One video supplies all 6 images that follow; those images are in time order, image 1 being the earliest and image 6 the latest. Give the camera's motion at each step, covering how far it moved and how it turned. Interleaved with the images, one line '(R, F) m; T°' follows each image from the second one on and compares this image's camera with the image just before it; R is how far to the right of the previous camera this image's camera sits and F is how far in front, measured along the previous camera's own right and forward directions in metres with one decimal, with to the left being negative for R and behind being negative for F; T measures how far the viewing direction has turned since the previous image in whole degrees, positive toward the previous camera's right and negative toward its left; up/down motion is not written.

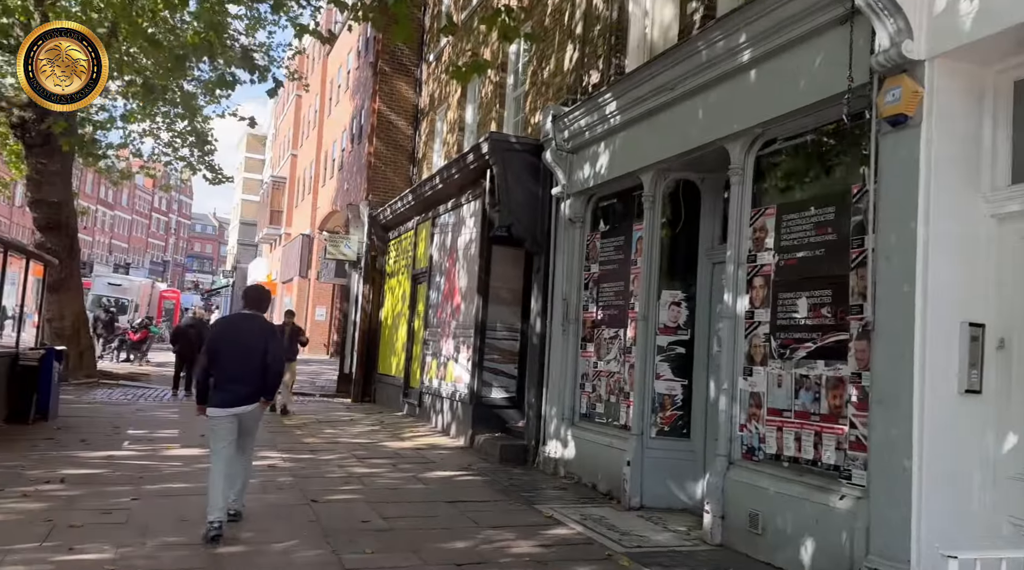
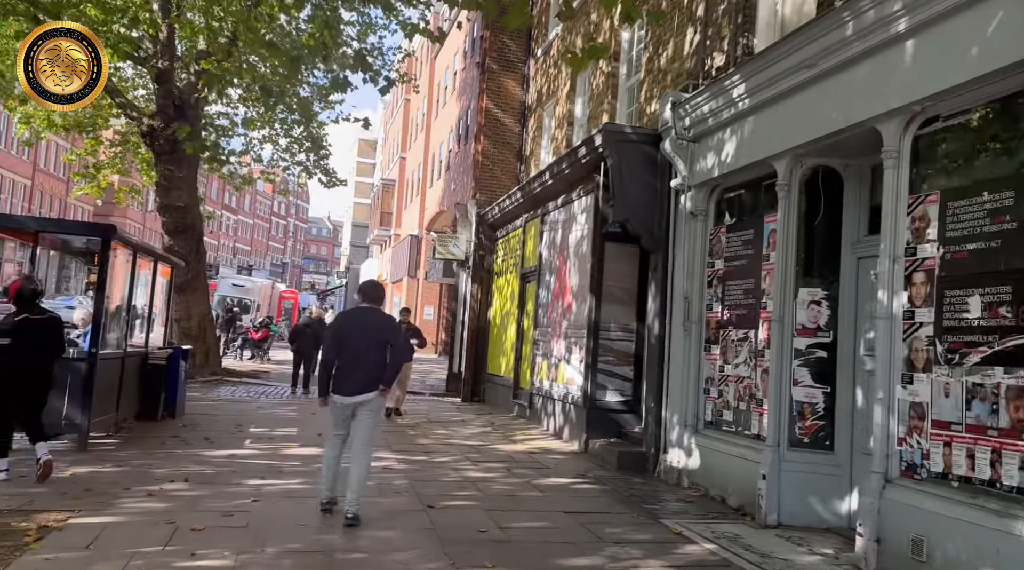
(-0.1, +0.5) m; -7°
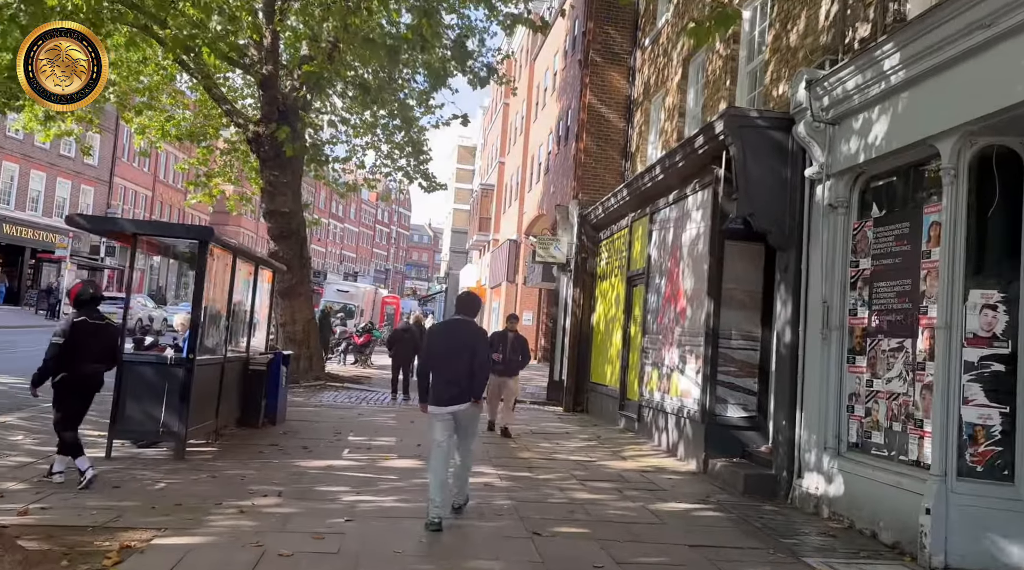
(-0.1, +0.8) m; -6°
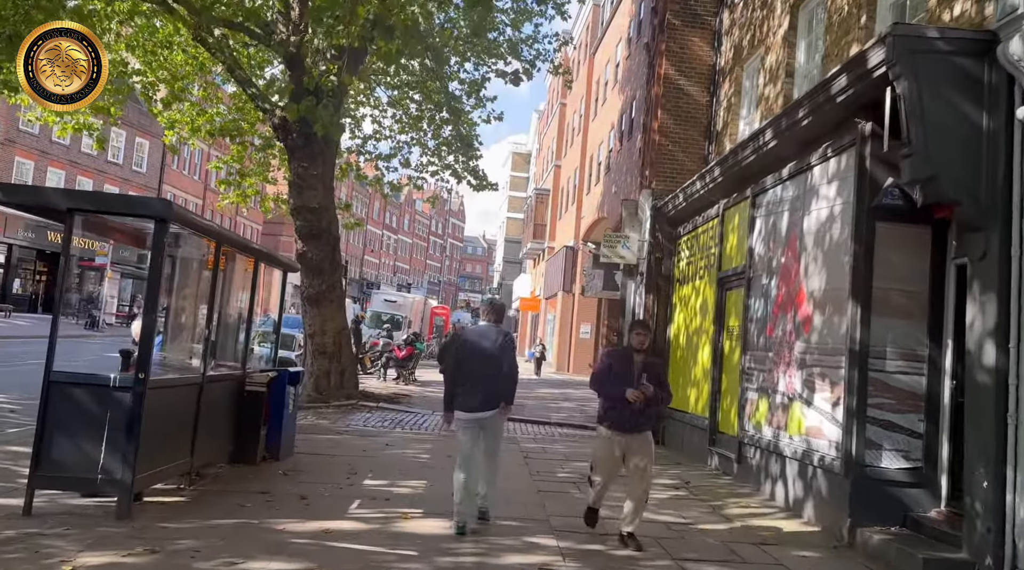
(-0.1, +2.6) m; -3°
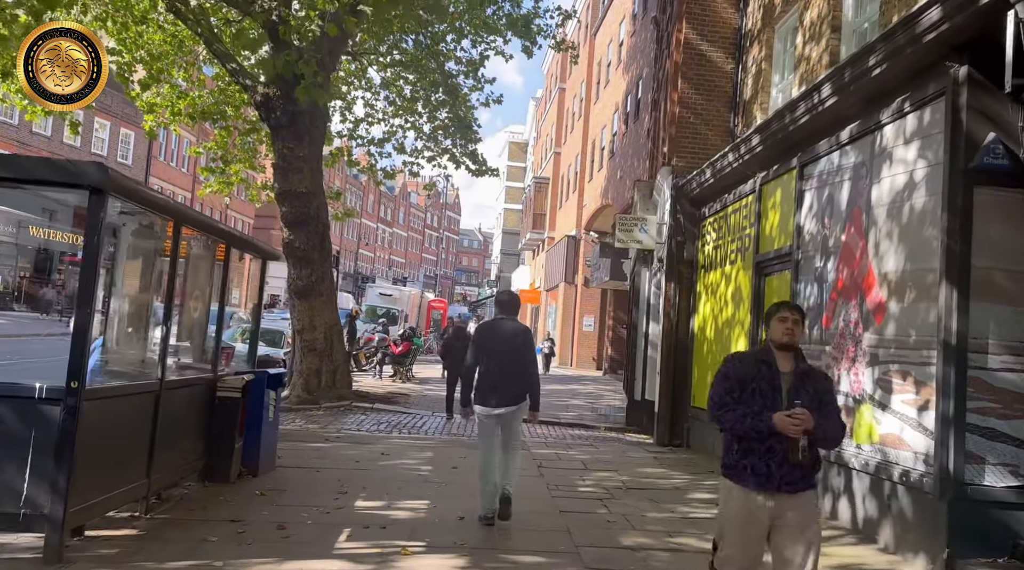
(-0.2, +1.3) m; 0°
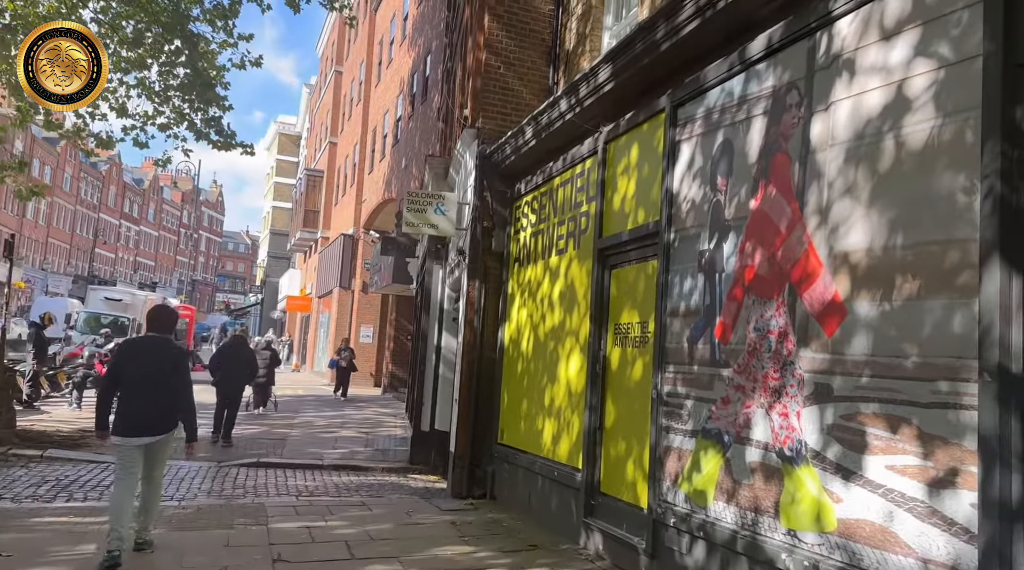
(+0.3, +3.1) m; +14°
